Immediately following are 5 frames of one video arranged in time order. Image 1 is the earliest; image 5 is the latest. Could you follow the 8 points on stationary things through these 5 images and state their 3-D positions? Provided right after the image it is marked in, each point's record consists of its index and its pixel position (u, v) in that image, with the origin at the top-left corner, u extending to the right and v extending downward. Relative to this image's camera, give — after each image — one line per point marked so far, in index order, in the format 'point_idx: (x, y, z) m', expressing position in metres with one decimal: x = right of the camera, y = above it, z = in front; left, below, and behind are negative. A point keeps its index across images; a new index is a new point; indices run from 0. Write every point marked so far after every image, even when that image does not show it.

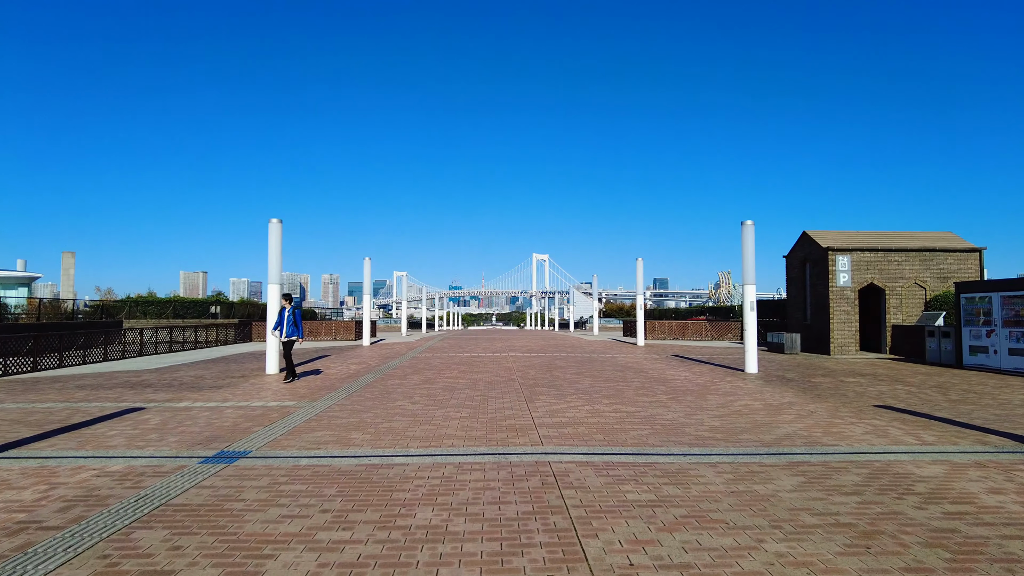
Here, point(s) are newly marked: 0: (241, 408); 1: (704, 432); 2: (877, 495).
0: (-3.8, -1.7, +9.5) m
1: (+2.1, -1.6, +7.6) m
2: (+2.6, -1.5, +4.8) m
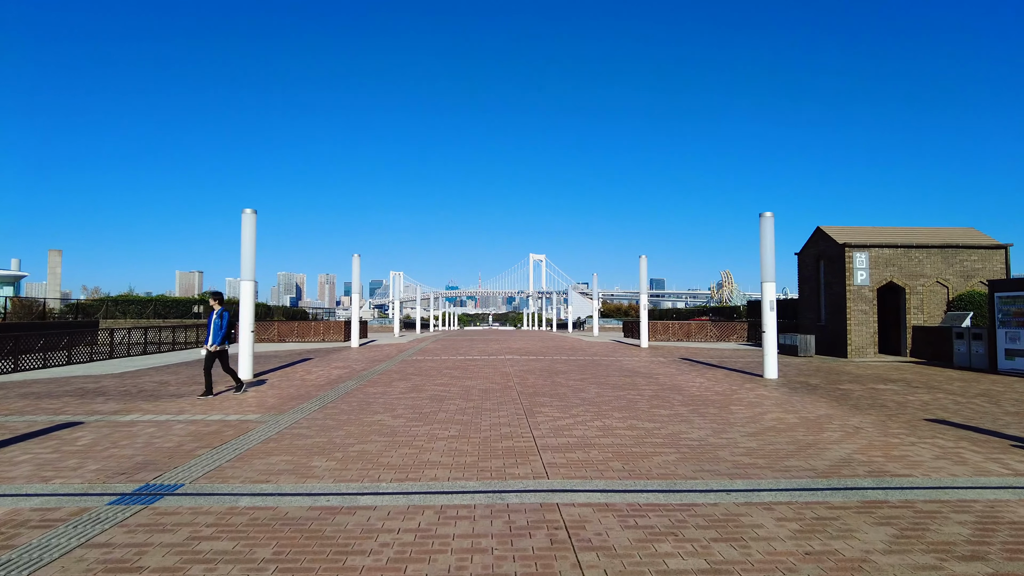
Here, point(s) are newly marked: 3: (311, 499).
0: (-3.8, -1.6, +8.2) m
1: (+2.1, -1.6, +6.3) m
2: (+2.6, -1.4, +3.5) m
3: (-1.4, -1.5, +4.8) m
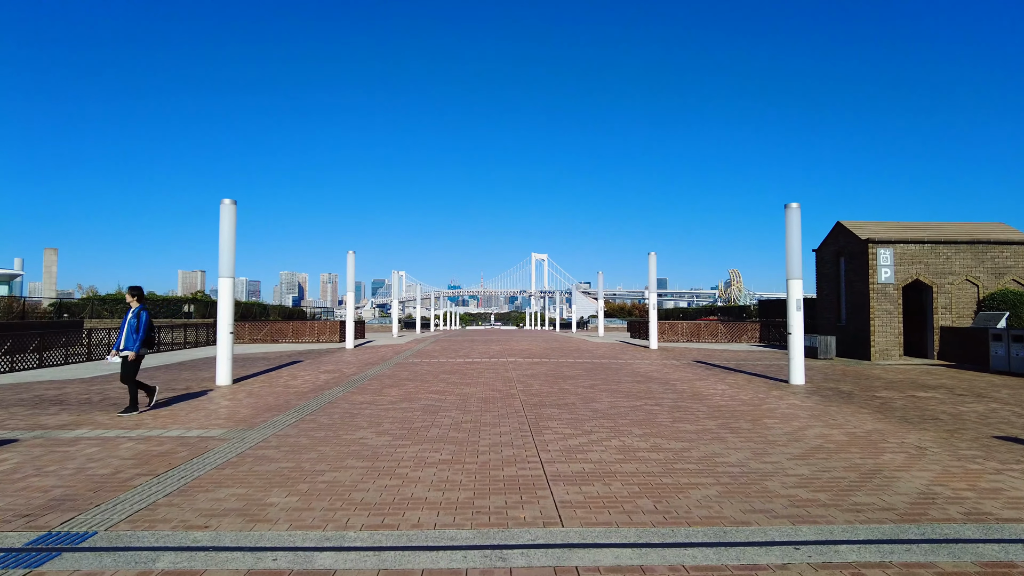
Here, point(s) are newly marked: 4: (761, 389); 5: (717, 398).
0: (-3.8, -1.6, +7.1) m
1: (+2.1, -1.5, +5.2) m
2: (+2.6, -1.4, +2.4) m
3: (-1.4, -1.4, +3.6) m
4: (+4.3, -1.8, +11.9) m
5: (+3.1, -1.7, +10.5) m
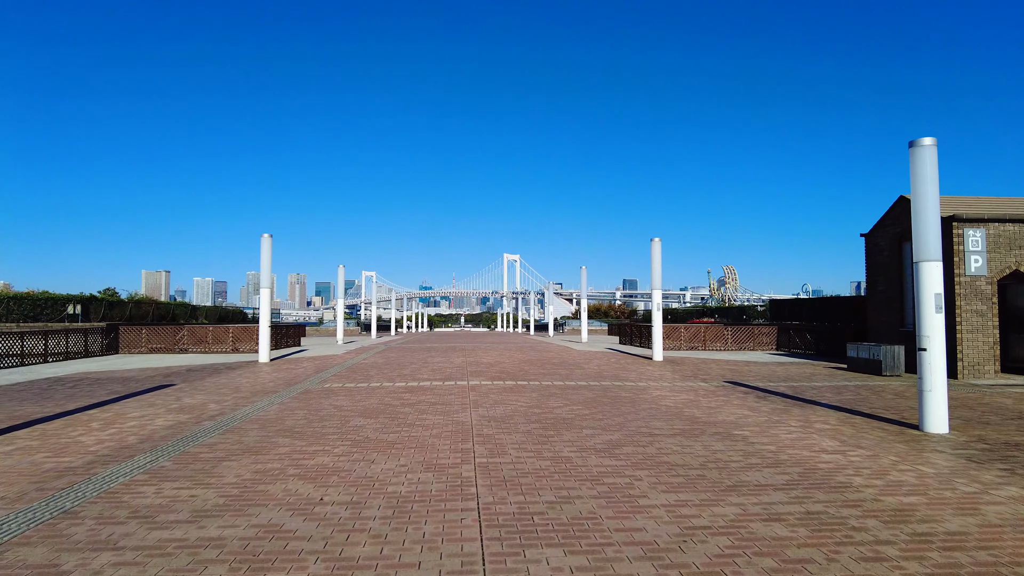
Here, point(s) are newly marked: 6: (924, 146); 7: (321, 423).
0: (-4.0, -1.4, +1.7) m
1: (+2.0, -1.4, +0.1) m
2: (+2.5, -1.2, -2.7) m
3: (-1.5, -1.3, -1.6) m
4: (+3.9, -1.6, +6.9) m
5: (+2.8, -1.5, +5.4) m
6: (+4.8, +1.6, +8.0) m
7: (-2.3, -1.6, +8.2) m
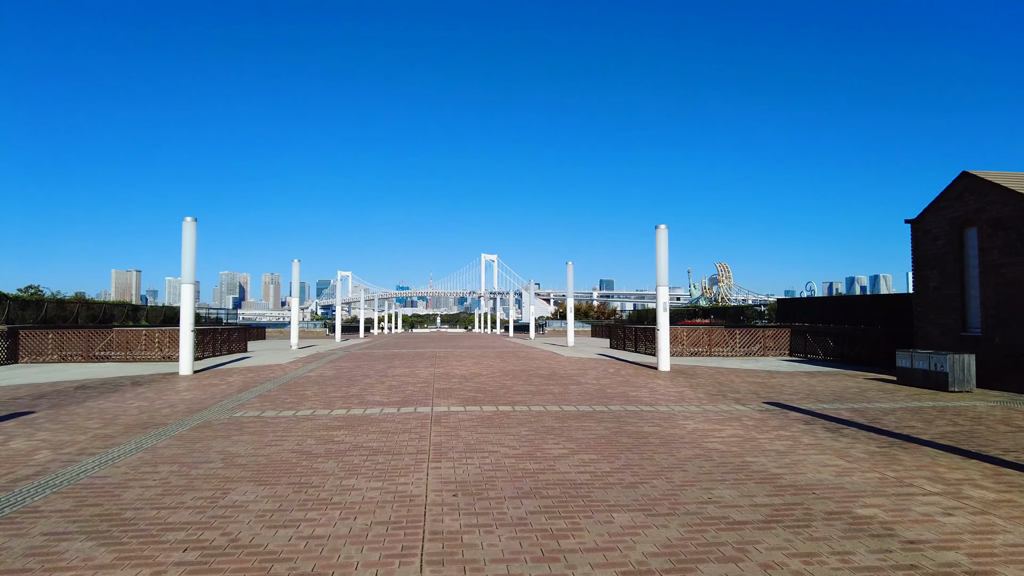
0: (-3.9, -1.3, -1.6) m
1: (+2.1, -1.3, -3.0) m
2: (+2.8, -1.1, -5.8) m
3: (-1.3, -1.2, -4.8) m
4: (+3.8, -1.5, +3.9) m
5: (+2.7, -1.5, +2.4) m
6: (+4.7, +1.7, +5.0) m
7: (-2.4, -1.5, +5.0) m
